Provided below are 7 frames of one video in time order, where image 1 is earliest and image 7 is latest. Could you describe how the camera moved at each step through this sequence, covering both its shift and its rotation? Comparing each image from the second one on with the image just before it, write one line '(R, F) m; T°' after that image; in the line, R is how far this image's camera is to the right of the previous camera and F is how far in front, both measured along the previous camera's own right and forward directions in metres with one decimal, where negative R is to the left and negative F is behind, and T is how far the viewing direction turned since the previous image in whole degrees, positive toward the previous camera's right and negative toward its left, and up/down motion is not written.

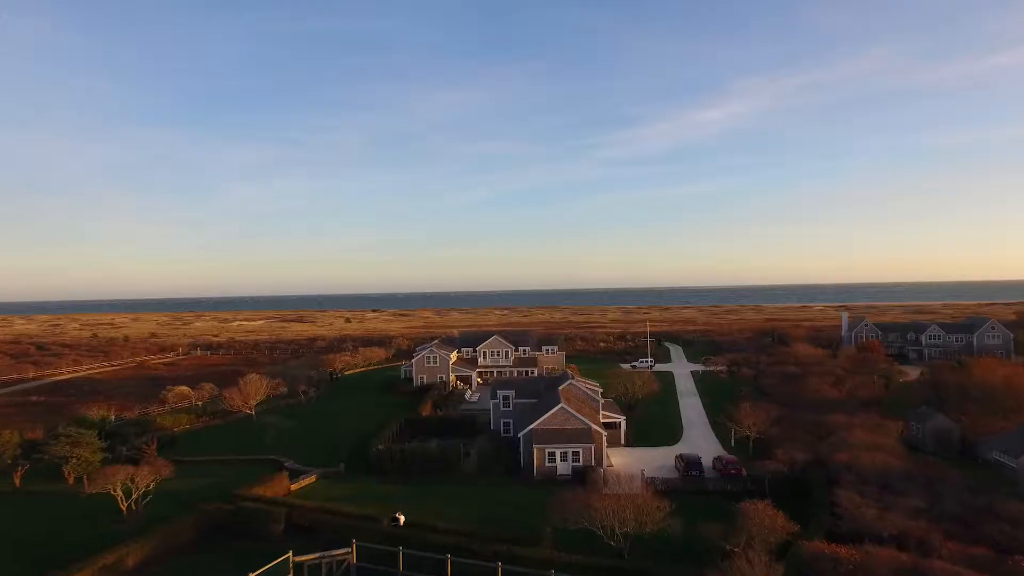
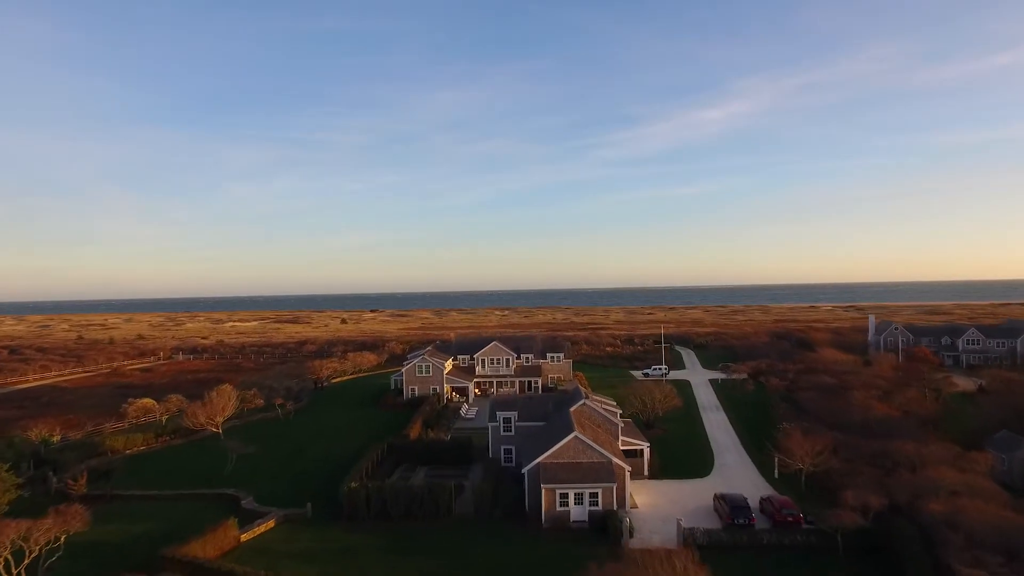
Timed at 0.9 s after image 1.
(0.0, +3.7) m; 0°
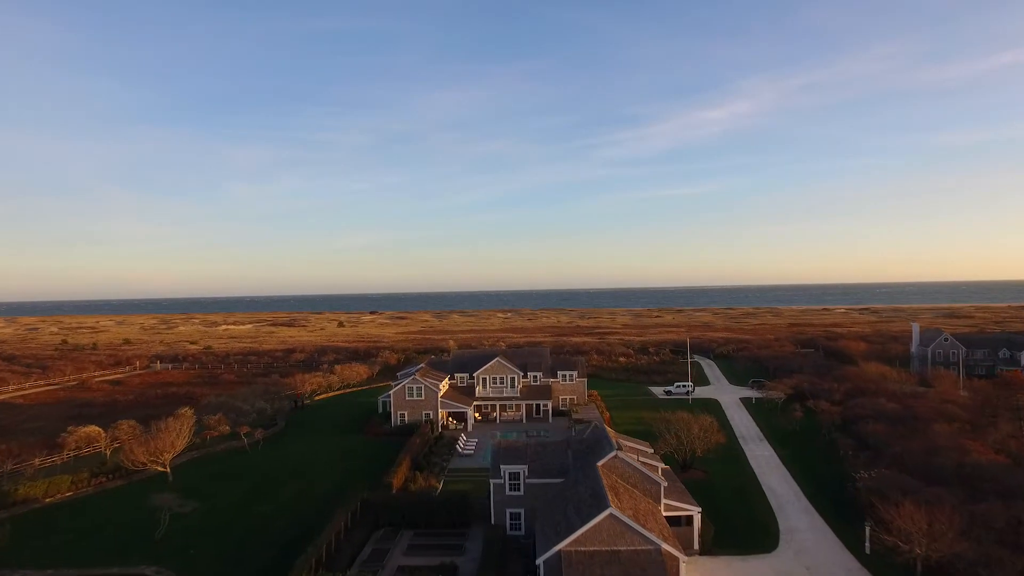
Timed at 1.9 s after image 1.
(-0.1, +4.6) m; 0°
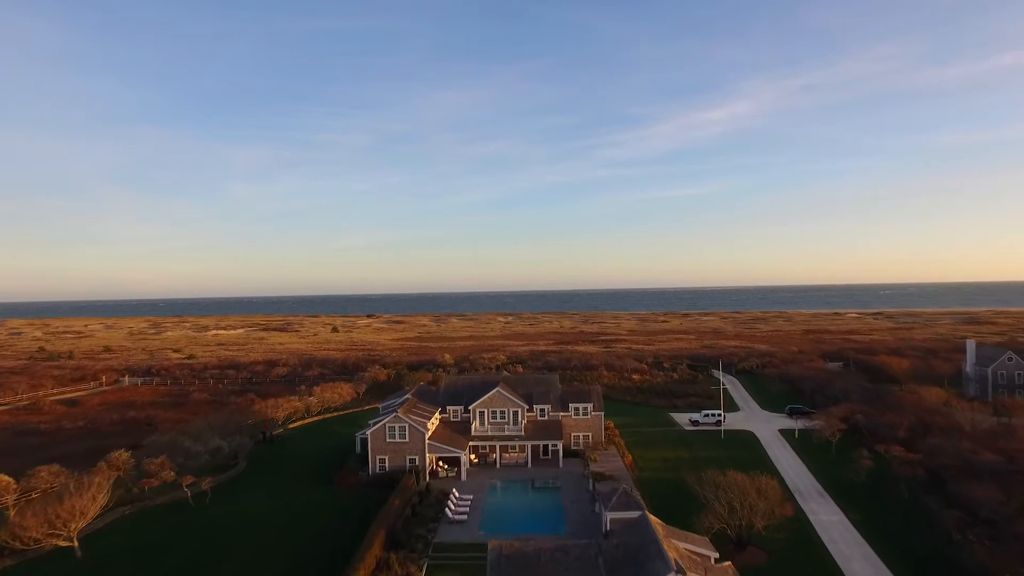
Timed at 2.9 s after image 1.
(-0.1, +4.9) m; 0°
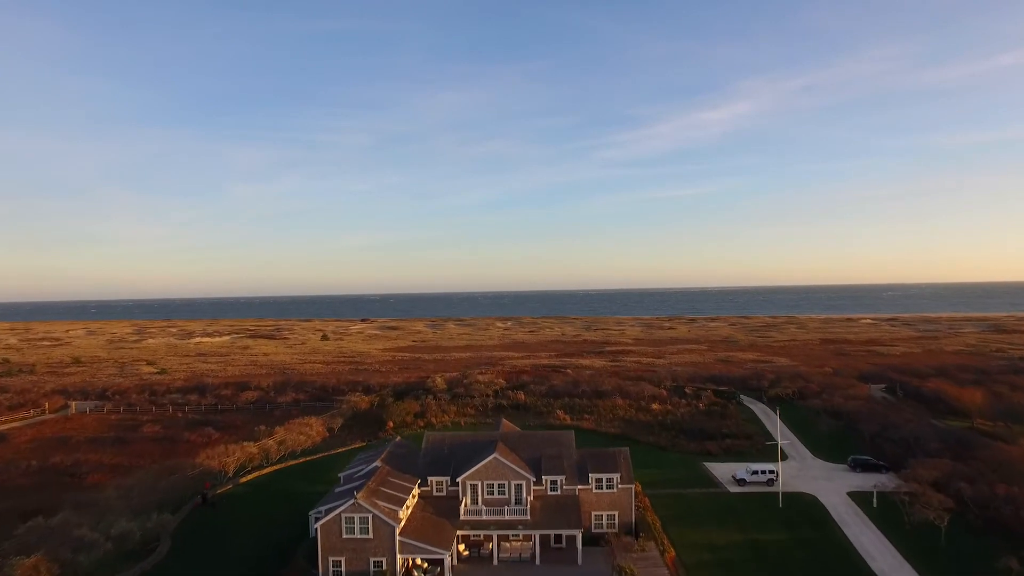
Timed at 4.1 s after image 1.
(-0.1, +6.3) m; 0°
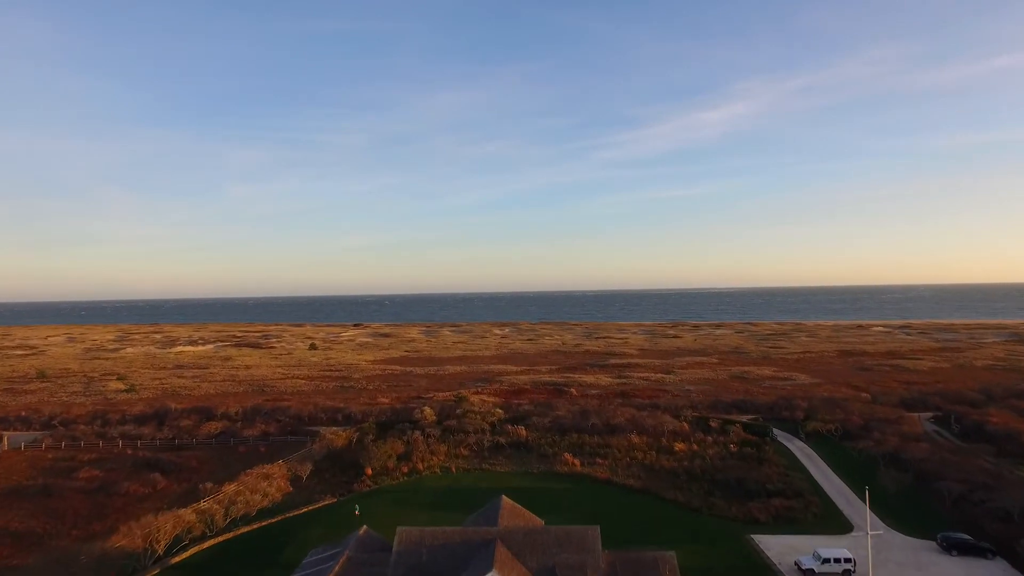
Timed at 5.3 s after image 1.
(-0.2, +5.8) m; 0°
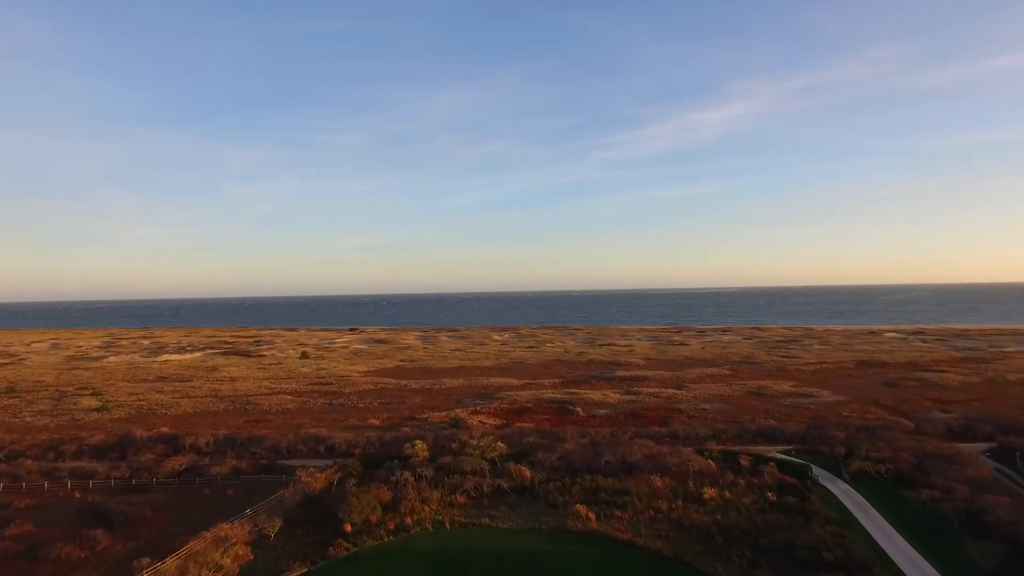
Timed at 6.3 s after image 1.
(-0.1, +4.8) m; 0°
